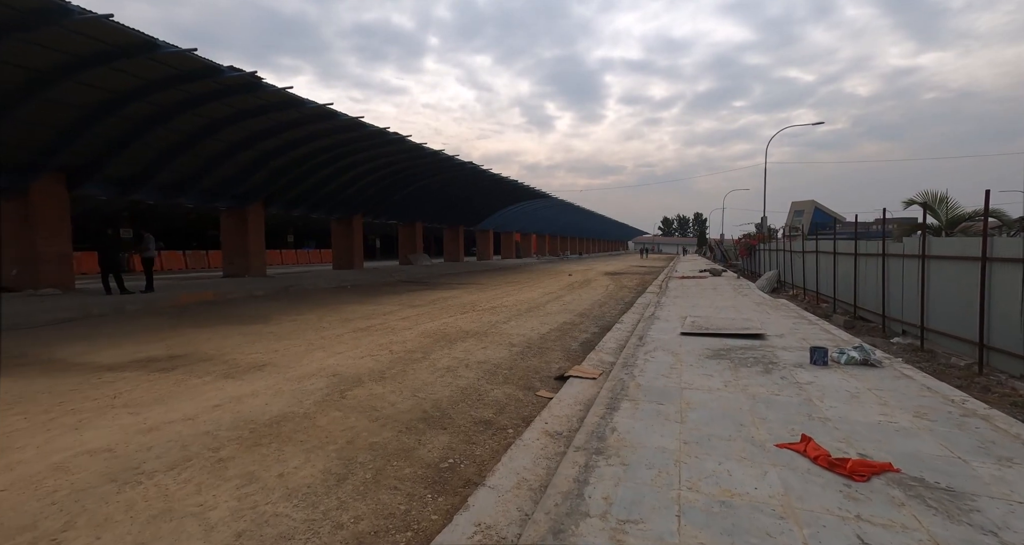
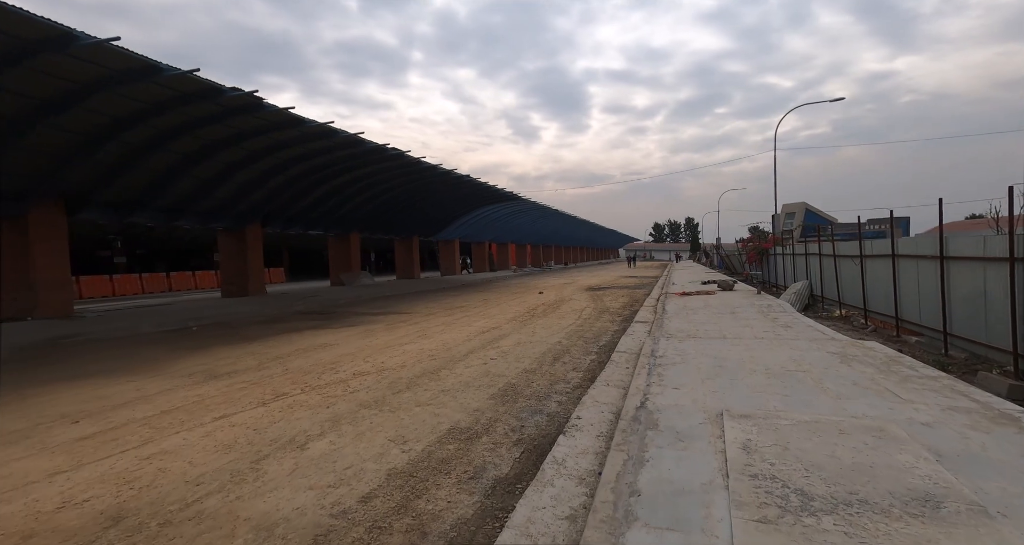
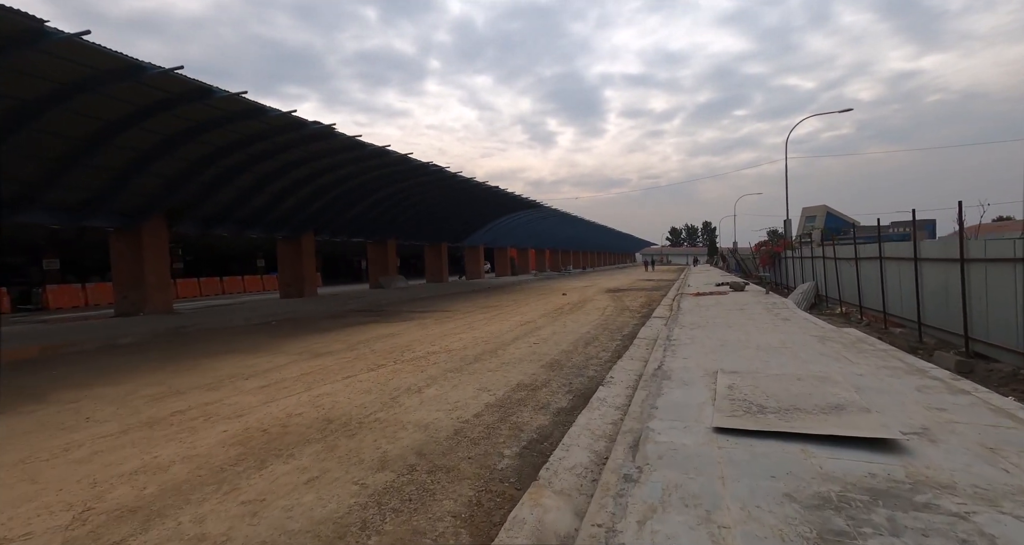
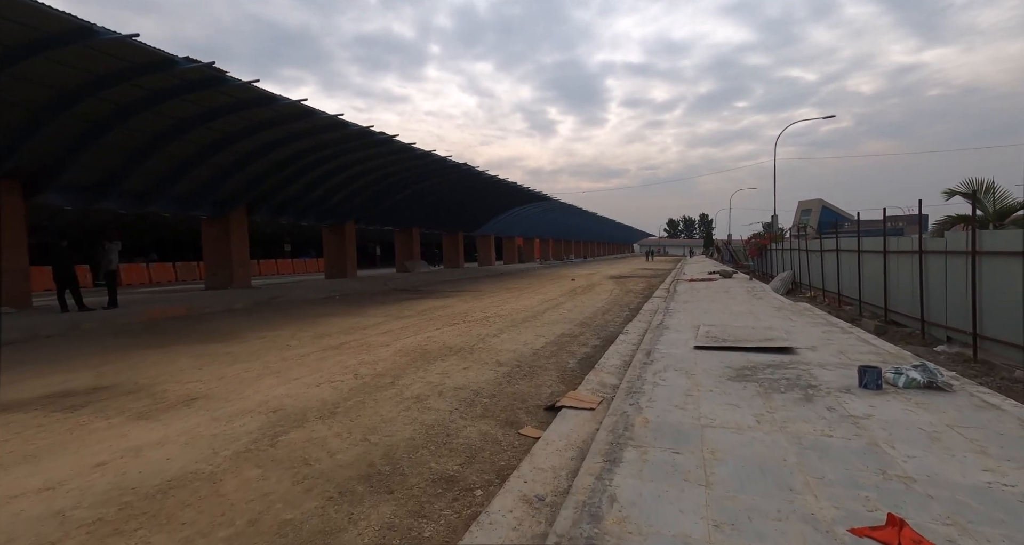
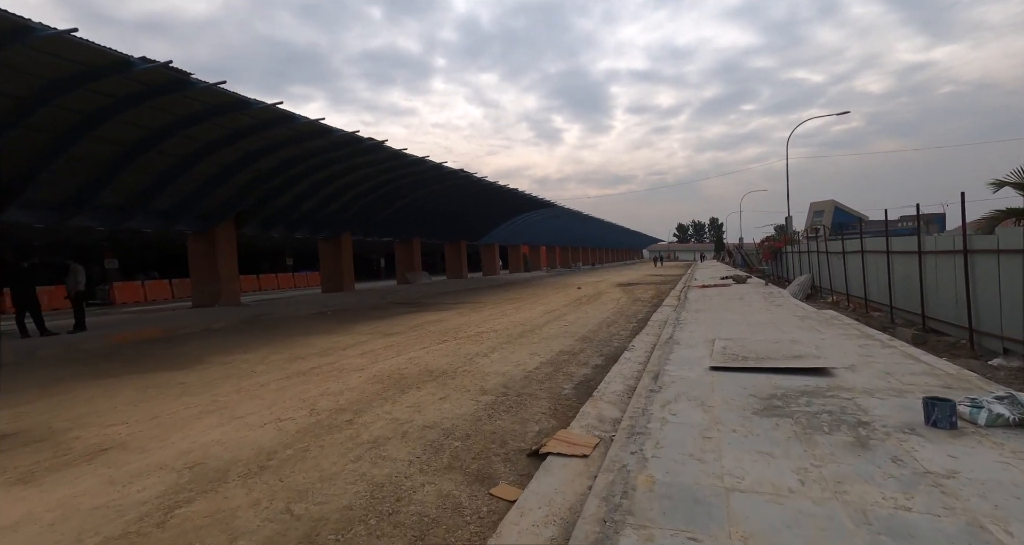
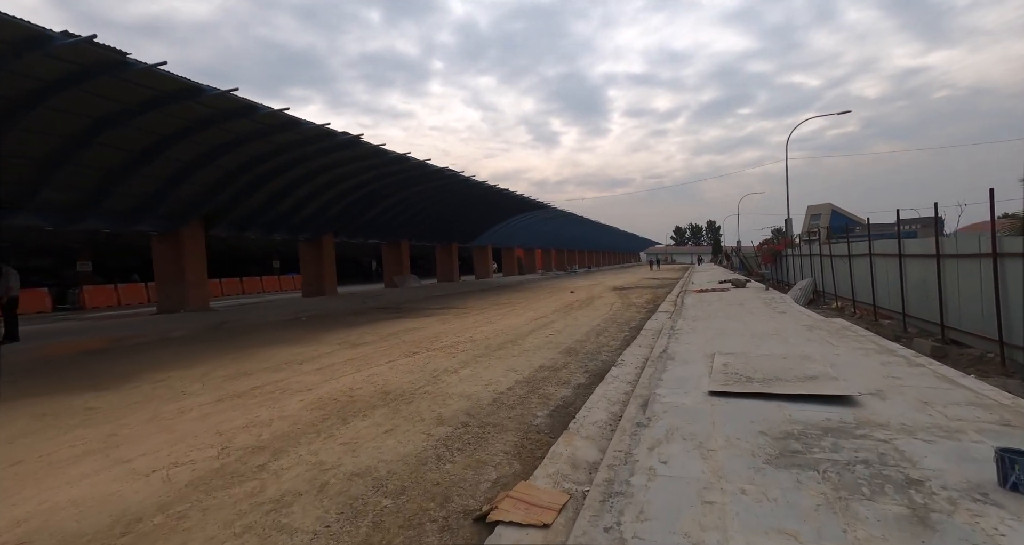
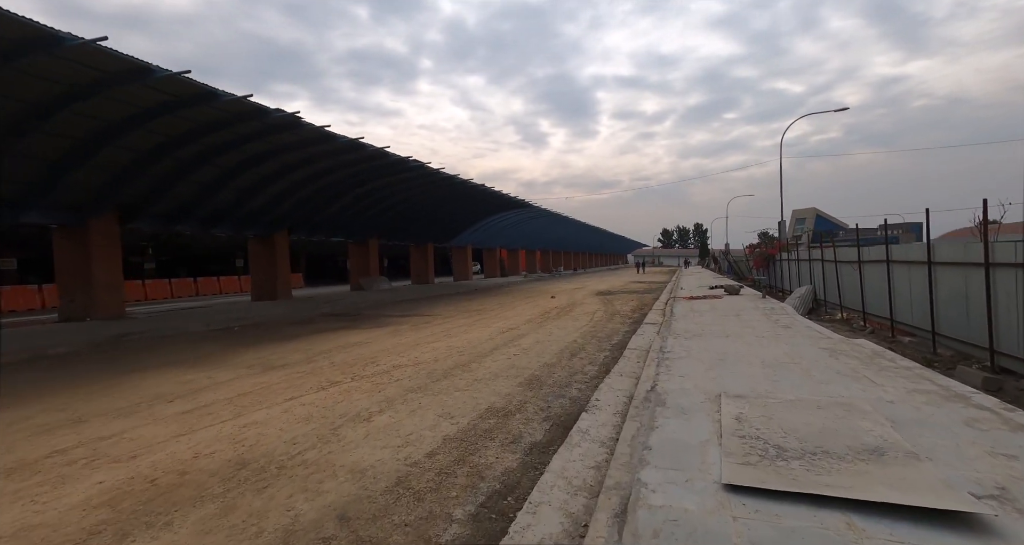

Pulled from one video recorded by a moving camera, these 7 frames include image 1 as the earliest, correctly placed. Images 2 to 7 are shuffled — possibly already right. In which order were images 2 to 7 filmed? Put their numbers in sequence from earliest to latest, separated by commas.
4, 5, 6, 3, 7, 2
